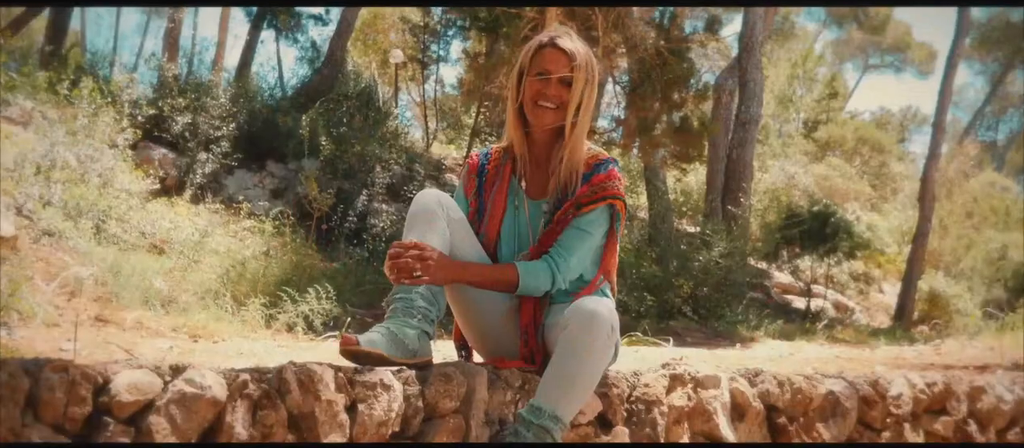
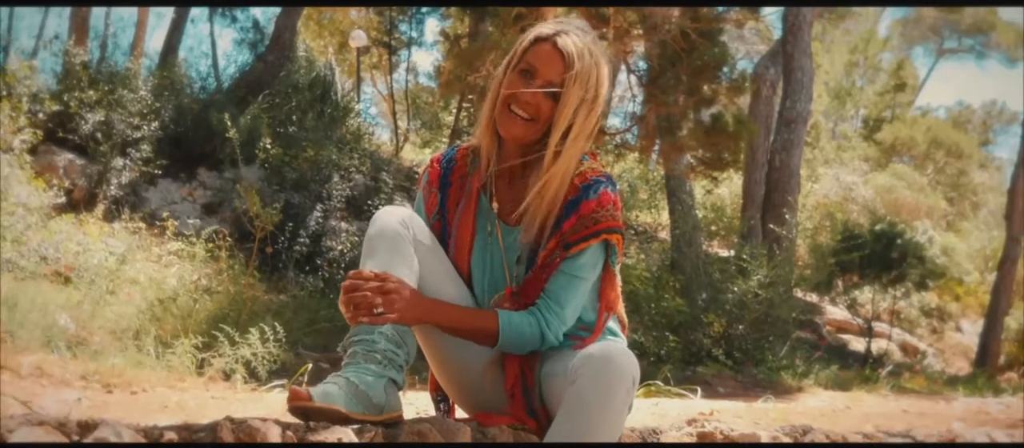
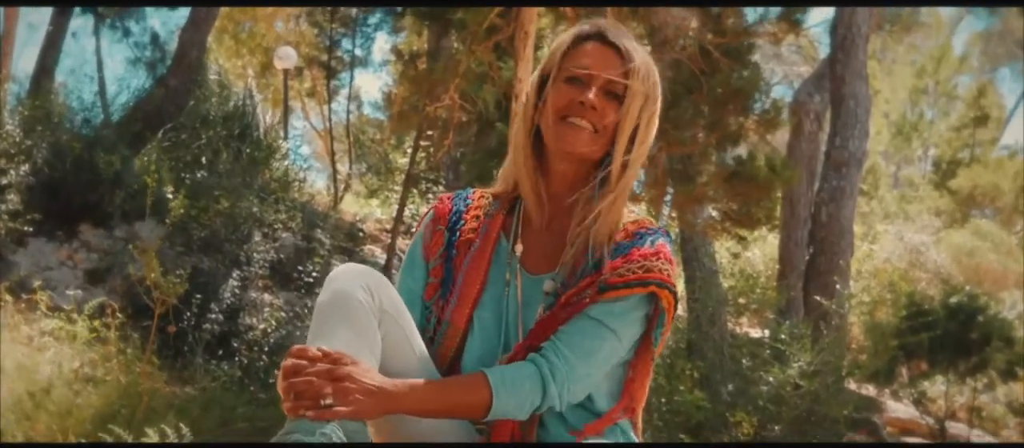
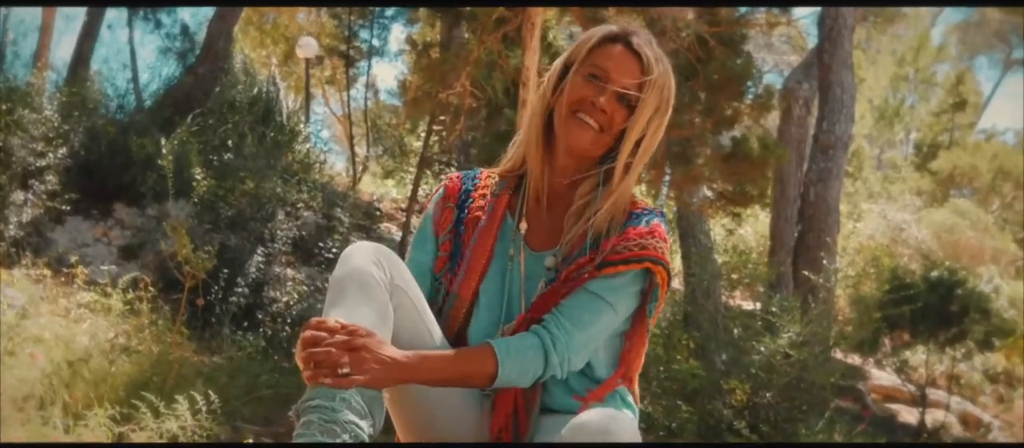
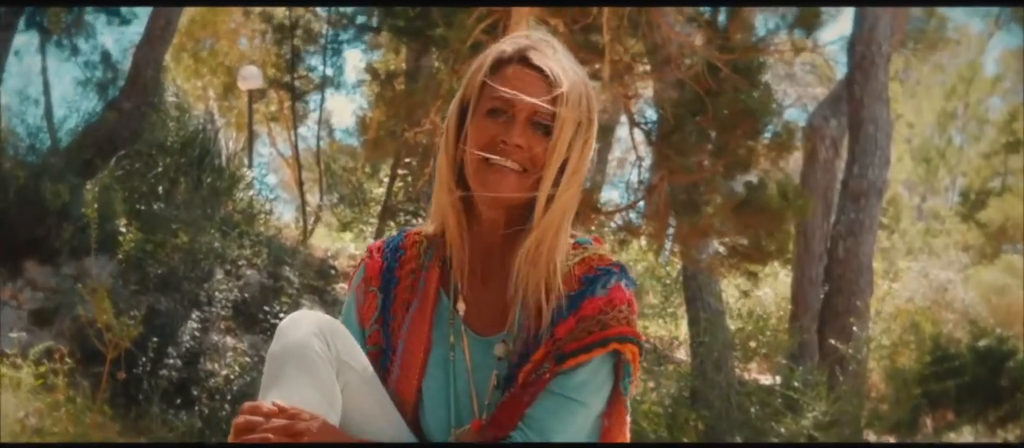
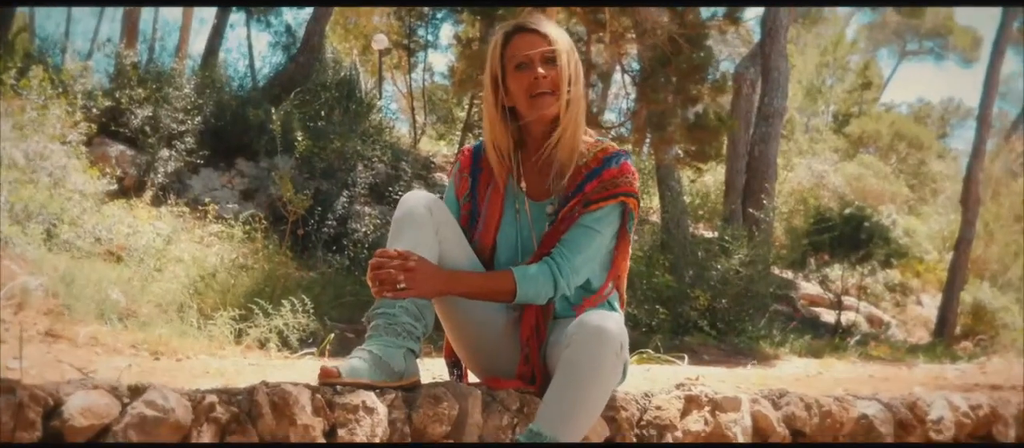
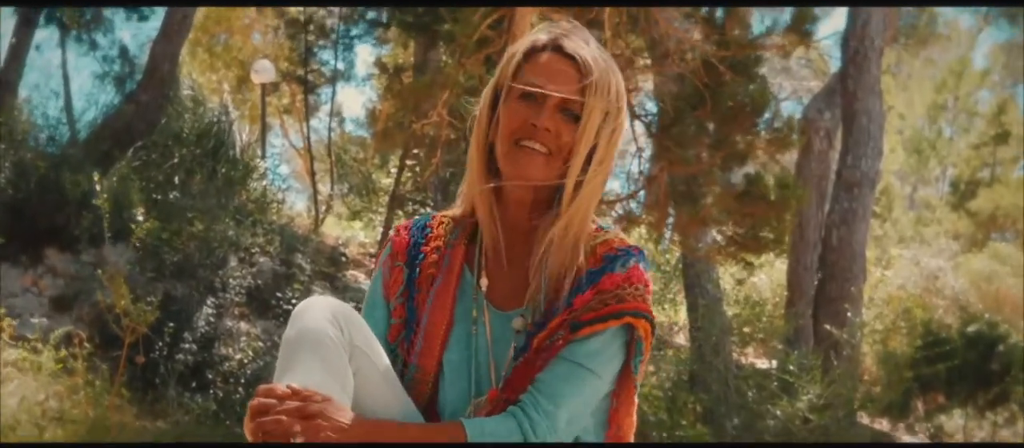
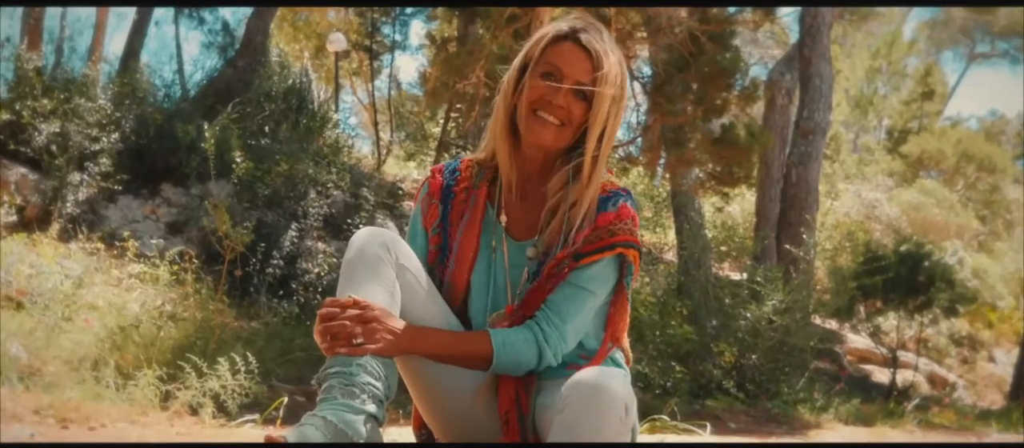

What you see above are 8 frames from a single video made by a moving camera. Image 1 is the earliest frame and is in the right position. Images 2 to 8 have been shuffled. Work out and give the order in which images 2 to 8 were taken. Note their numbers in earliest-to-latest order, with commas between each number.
6, 2, 8, 4, 3, 7, 5
